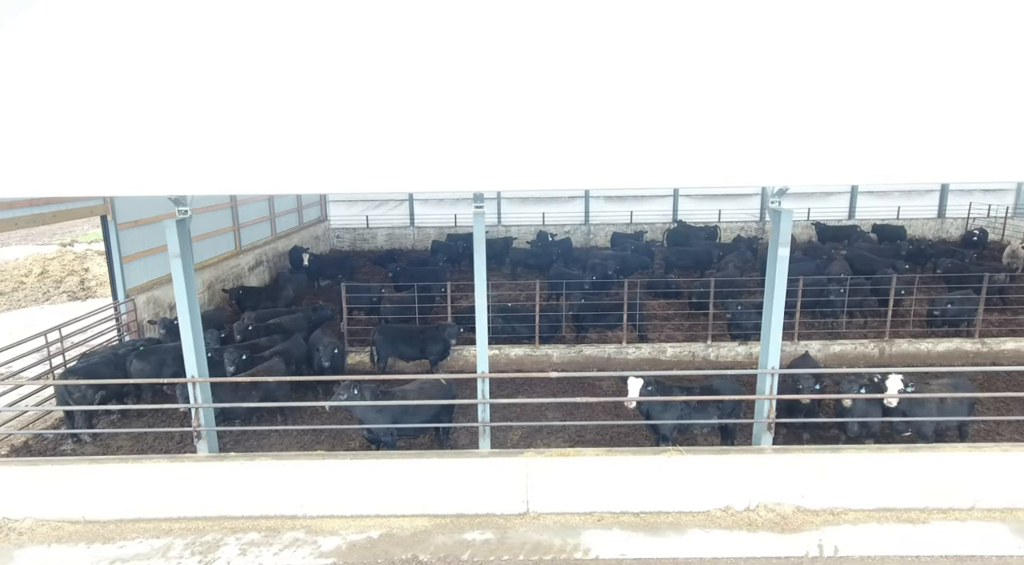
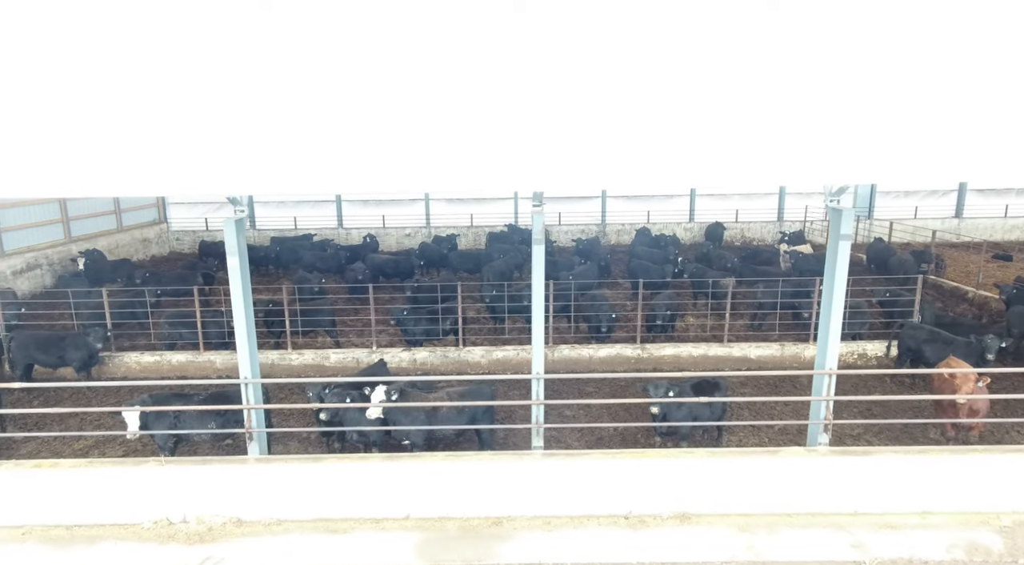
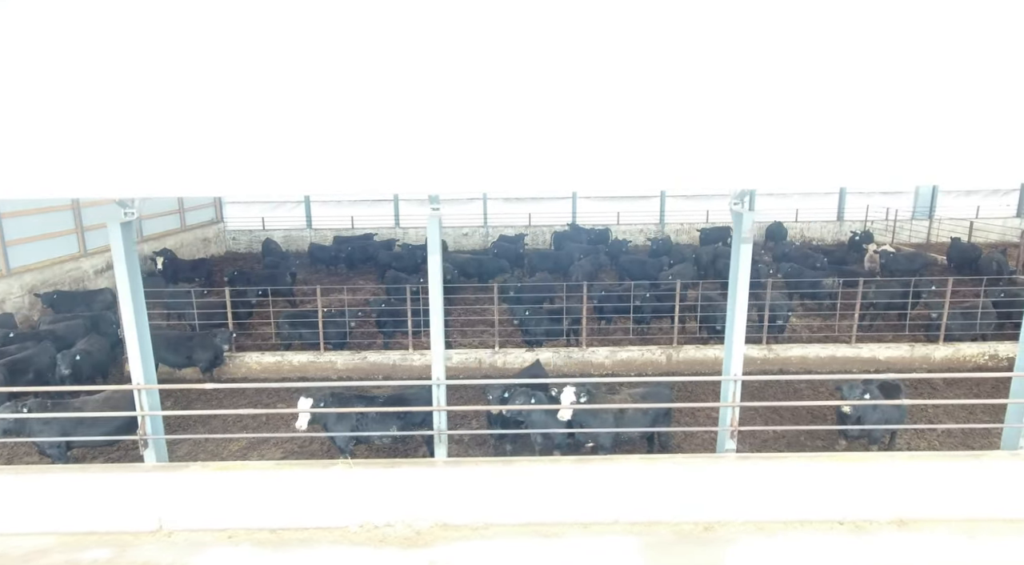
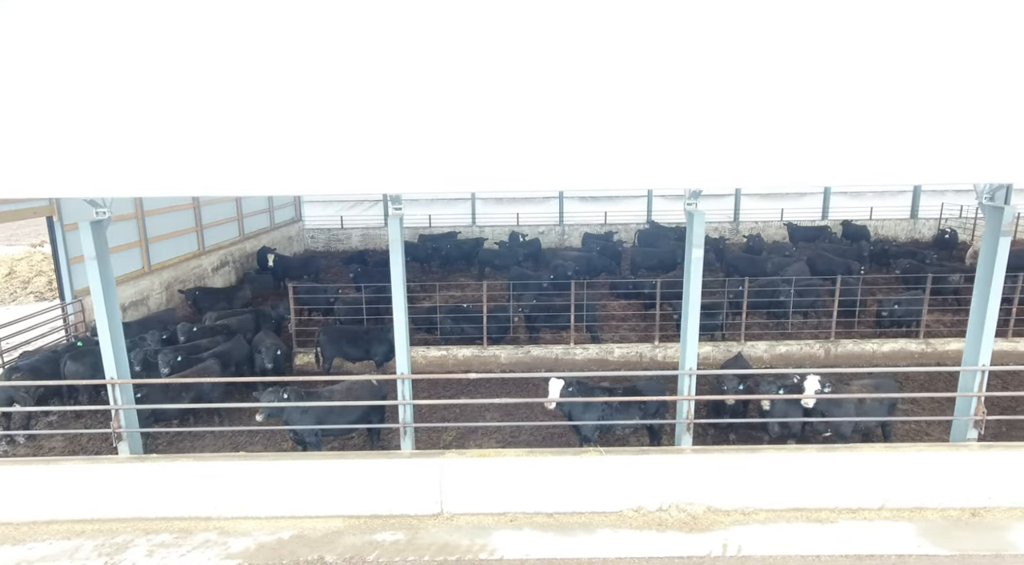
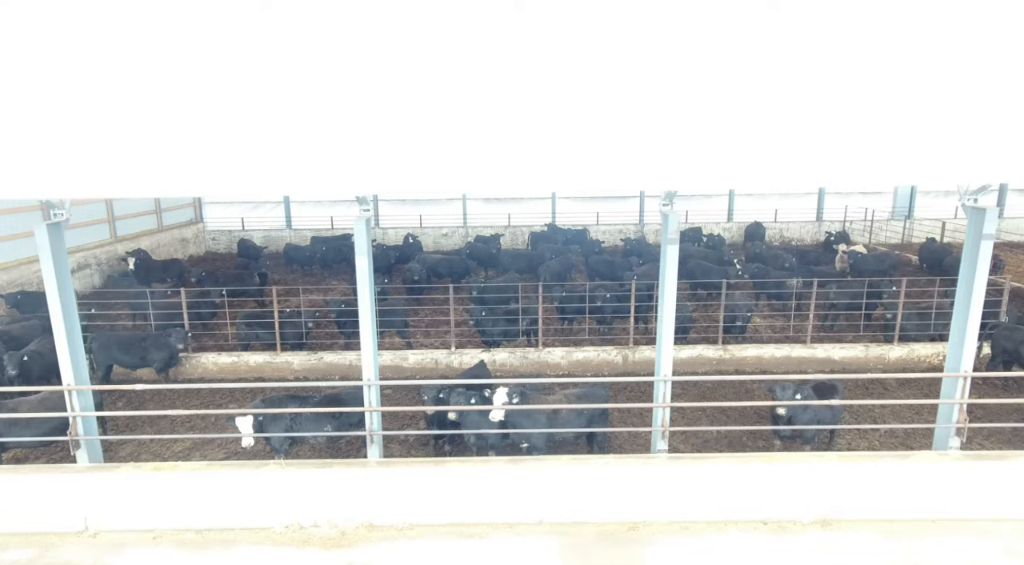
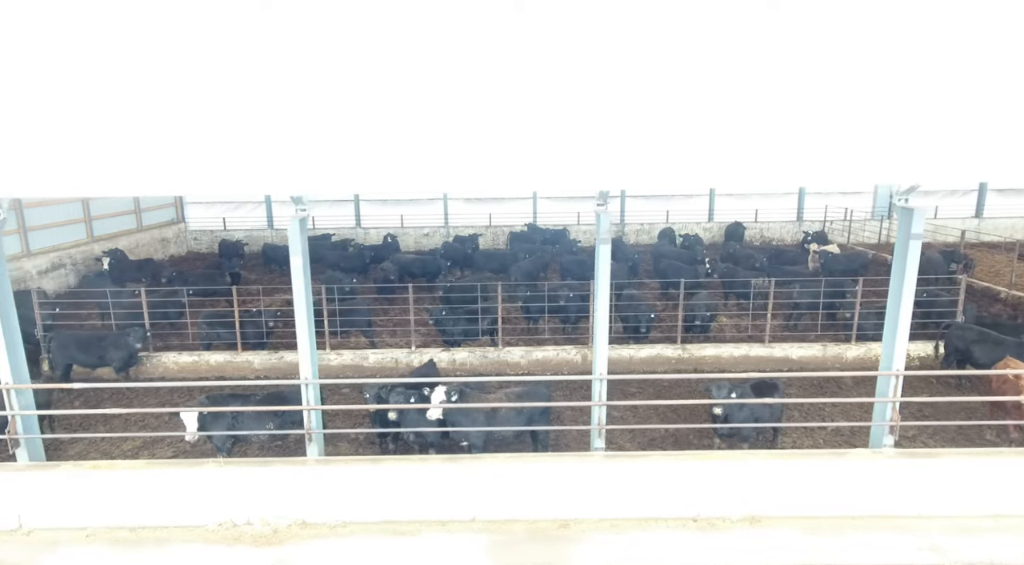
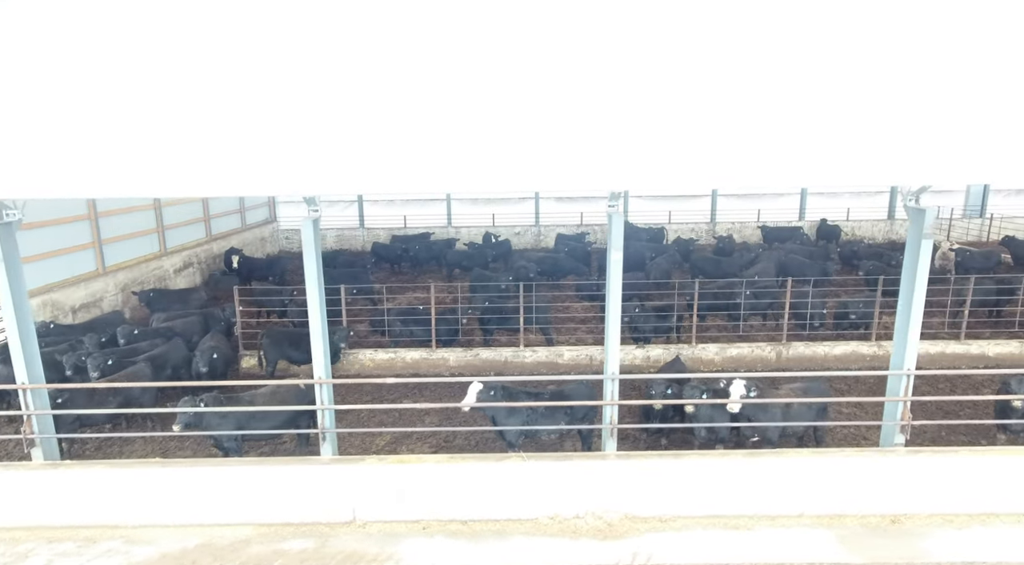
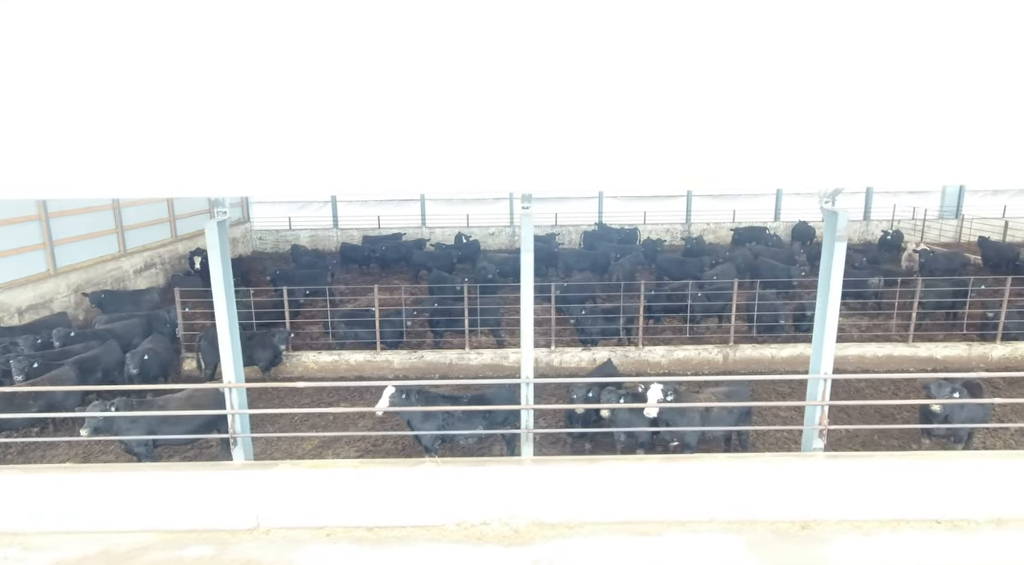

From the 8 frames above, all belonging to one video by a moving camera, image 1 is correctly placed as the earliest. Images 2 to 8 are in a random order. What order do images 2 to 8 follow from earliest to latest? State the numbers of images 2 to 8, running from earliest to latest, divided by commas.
4, 7, 8, 3, 5, 6, 2
